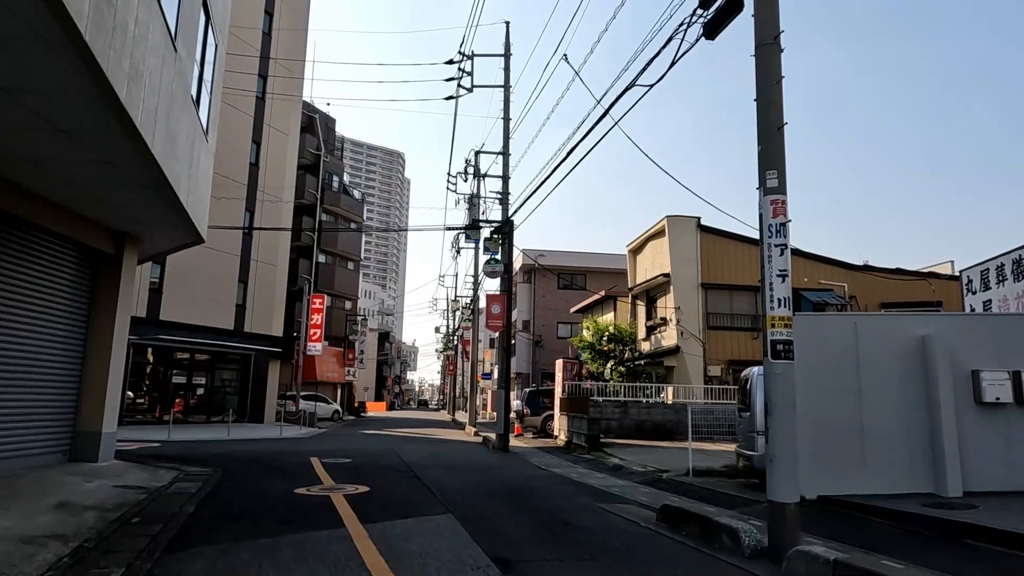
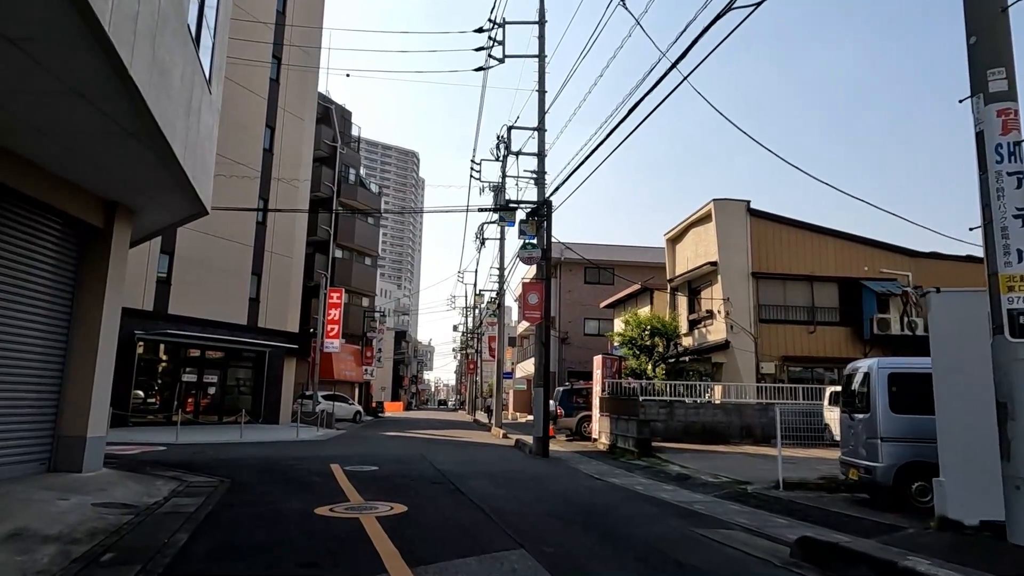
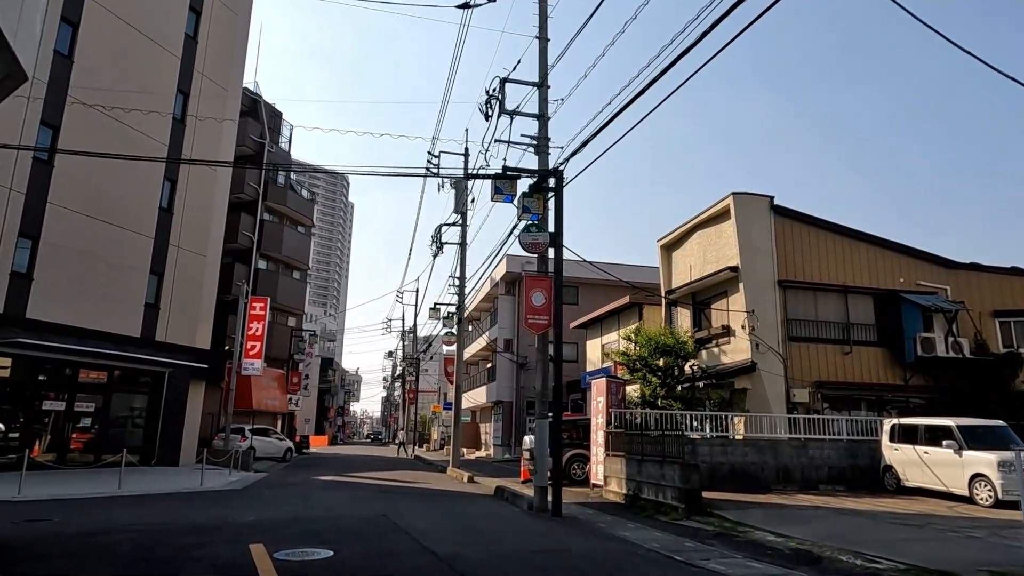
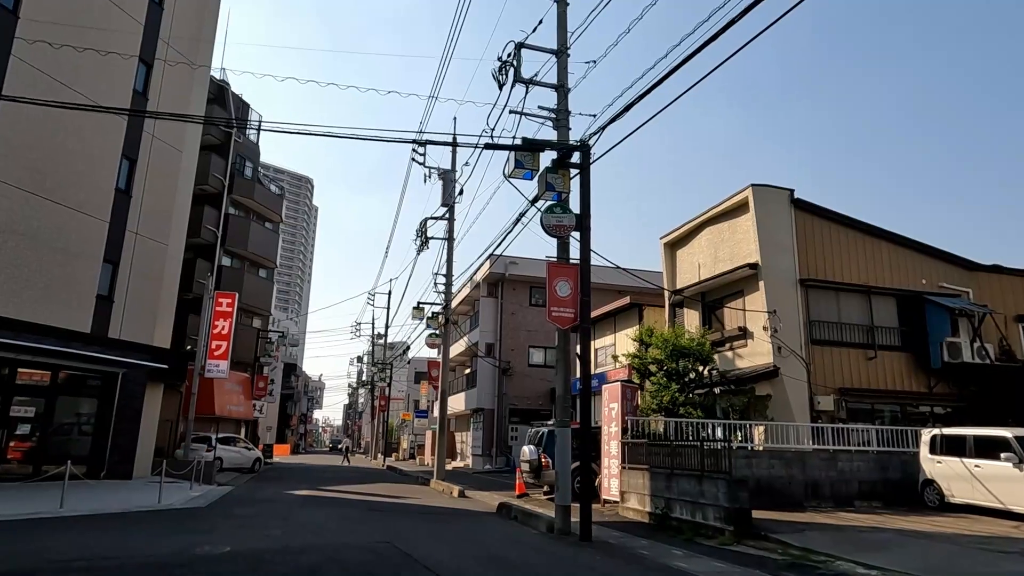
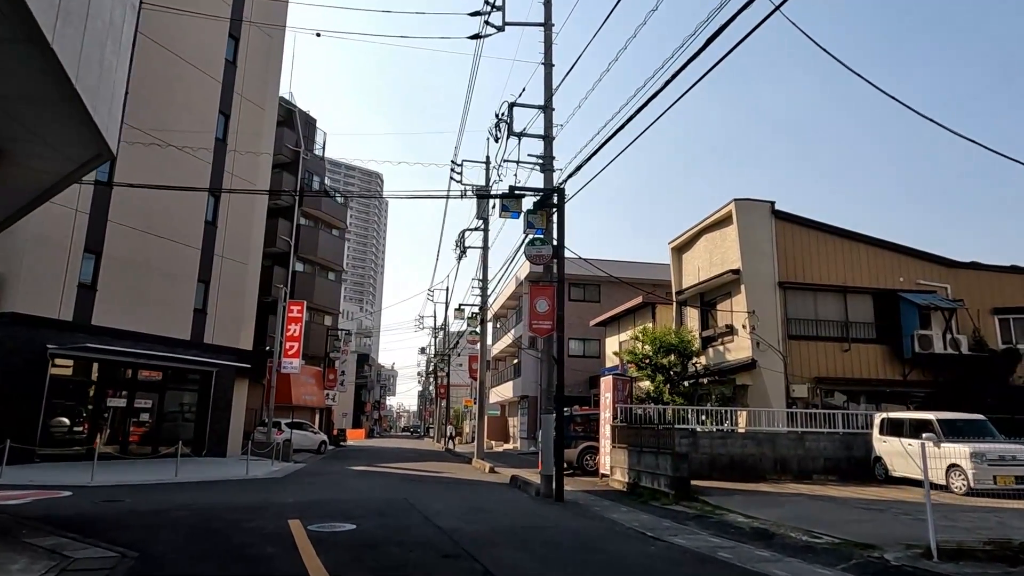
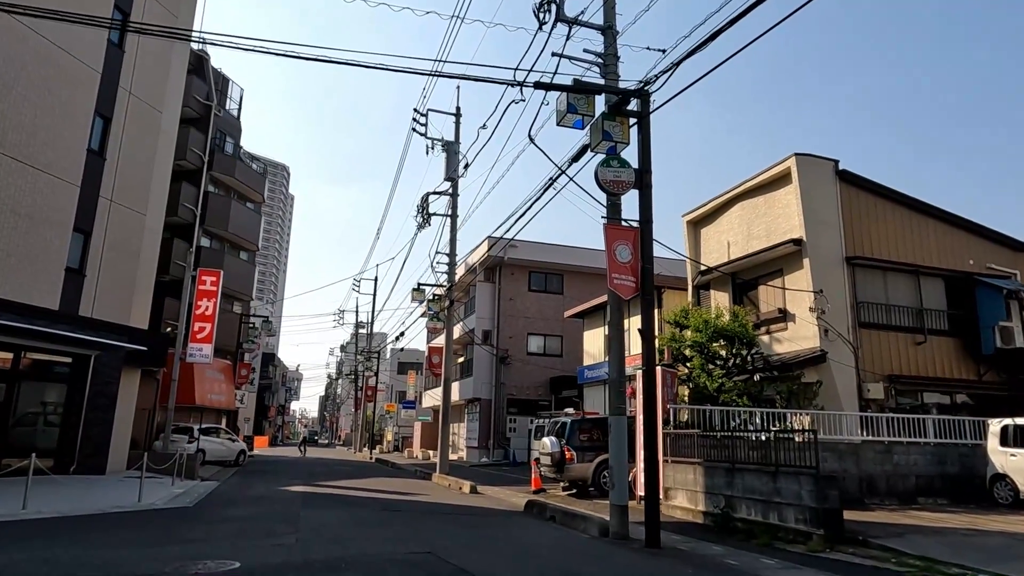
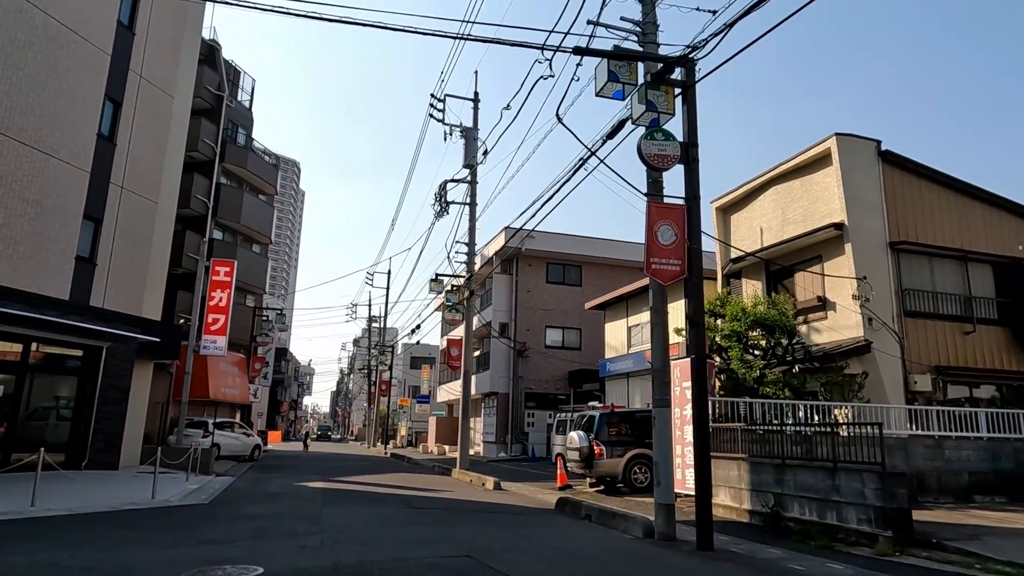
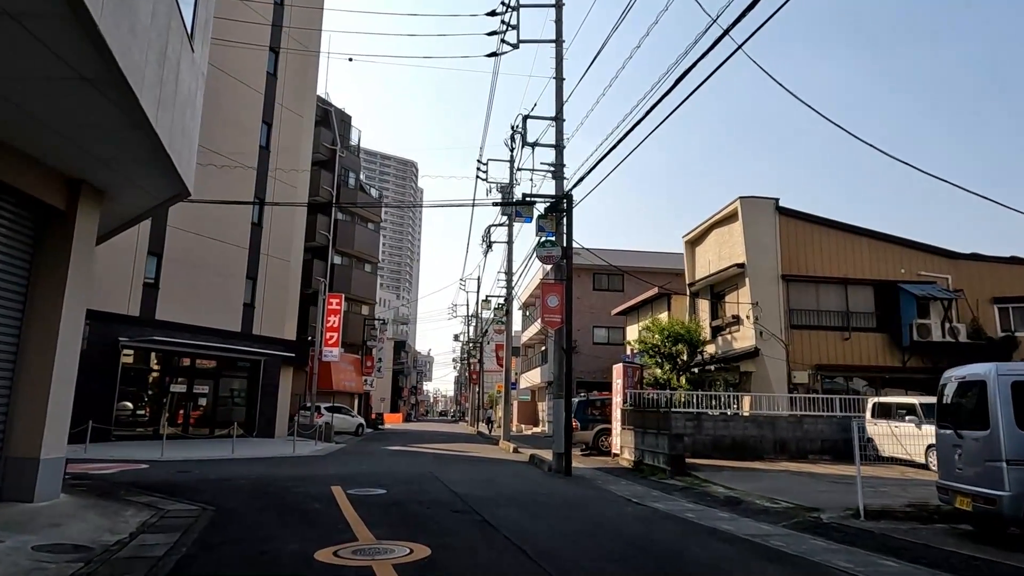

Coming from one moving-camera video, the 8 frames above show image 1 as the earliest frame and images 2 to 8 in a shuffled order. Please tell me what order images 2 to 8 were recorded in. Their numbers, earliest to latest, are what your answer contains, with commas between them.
2, 8, 5, 3, 4, 6, 7
